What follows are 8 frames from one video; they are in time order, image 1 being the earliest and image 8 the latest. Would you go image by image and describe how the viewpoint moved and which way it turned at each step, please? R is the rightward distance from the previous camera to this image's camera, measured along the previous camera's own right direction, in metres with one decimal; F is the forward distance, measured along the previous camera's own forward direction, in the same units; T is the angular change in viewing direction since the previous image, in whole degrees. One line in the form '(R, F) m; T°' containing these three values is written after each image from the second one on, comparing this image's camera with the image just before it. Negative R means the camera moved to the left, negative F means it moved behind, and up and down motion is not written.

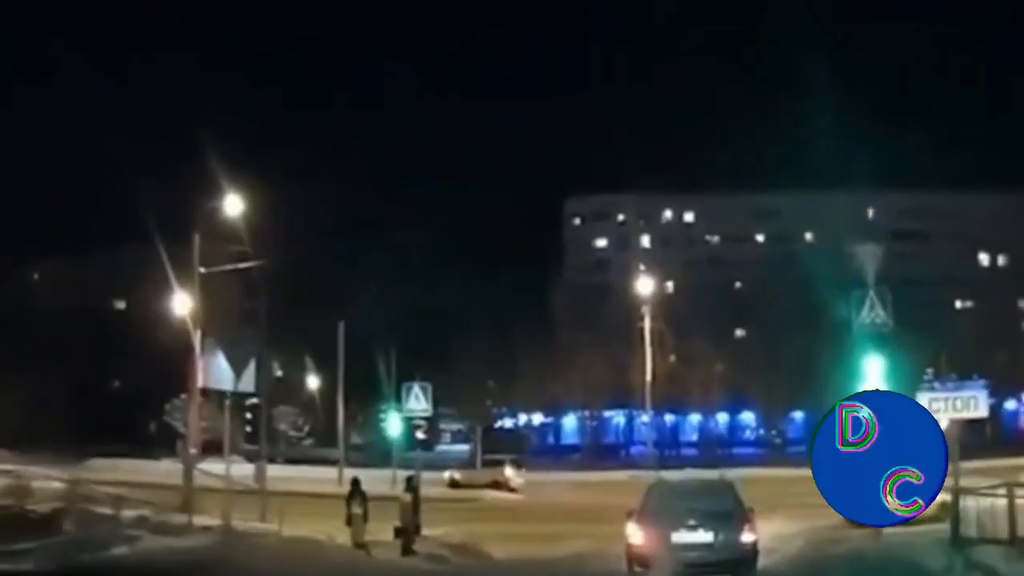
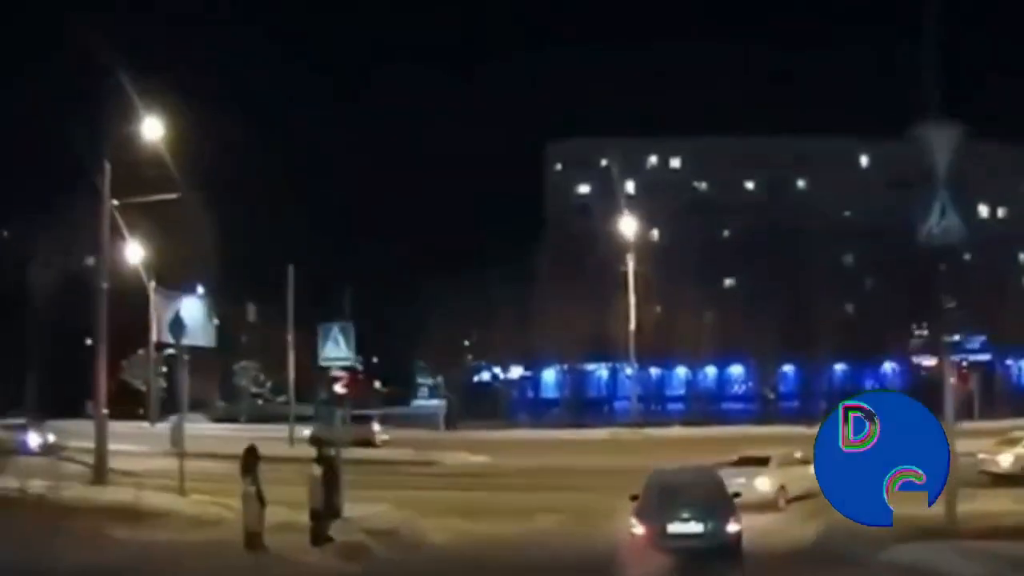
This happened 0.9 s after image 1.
(+0.6, +4.6) m; +1°
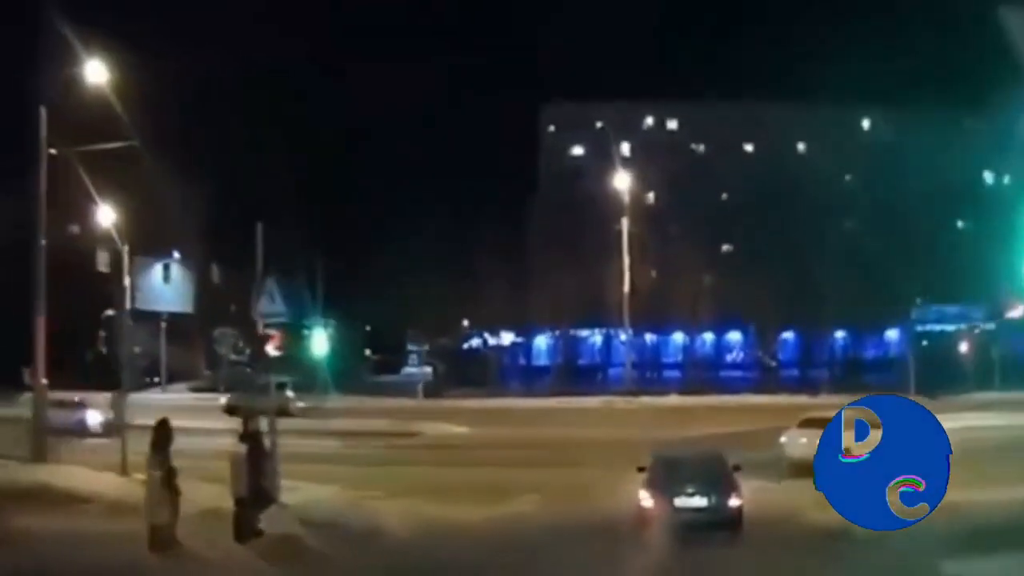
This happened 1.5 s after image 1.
(+0.3, +2.9) m; 0°
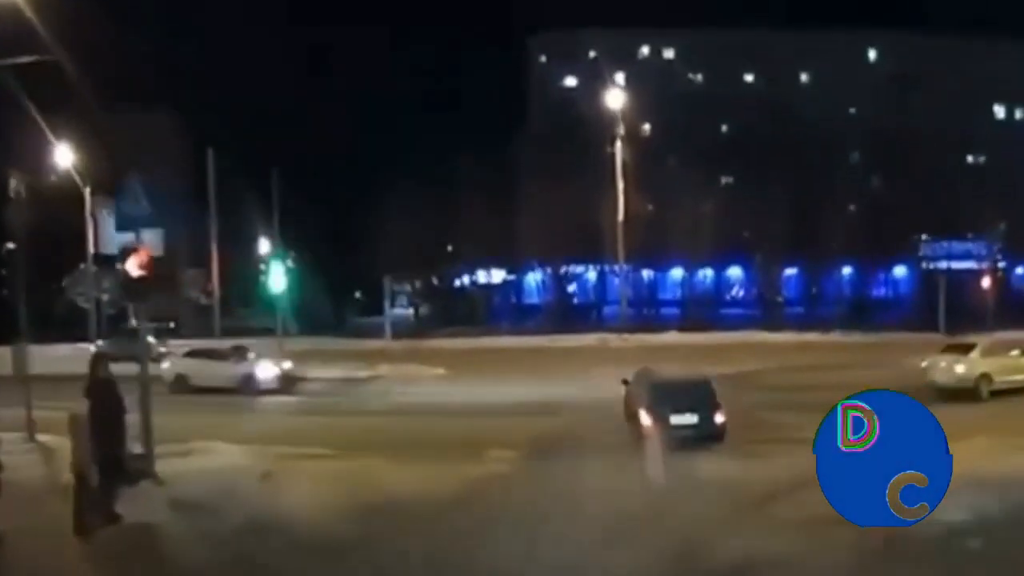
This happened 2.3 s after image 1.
(+0.4, +4.0) m; 0°
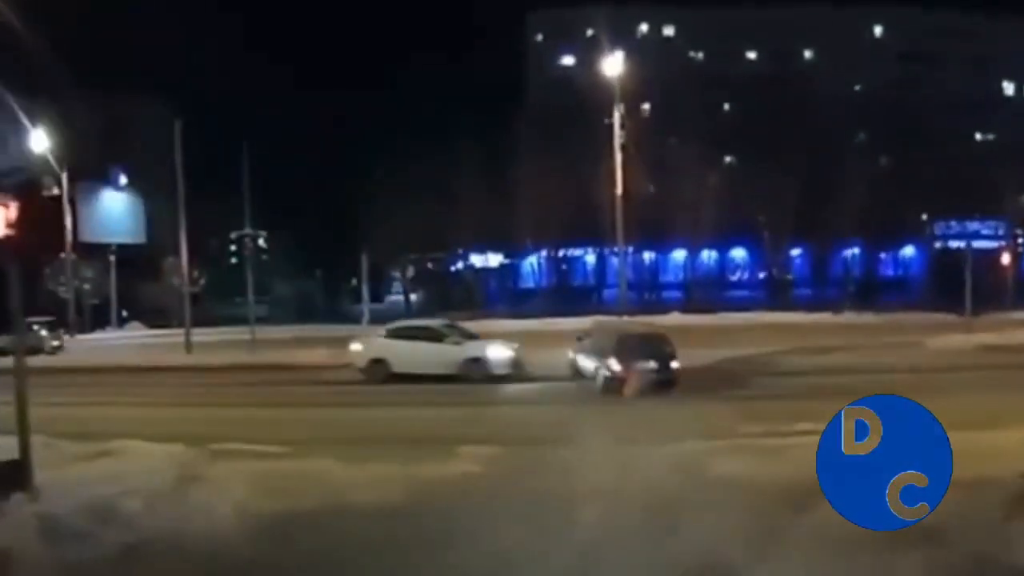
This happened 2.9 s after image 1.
(+0.3, +2.5) m; 0°
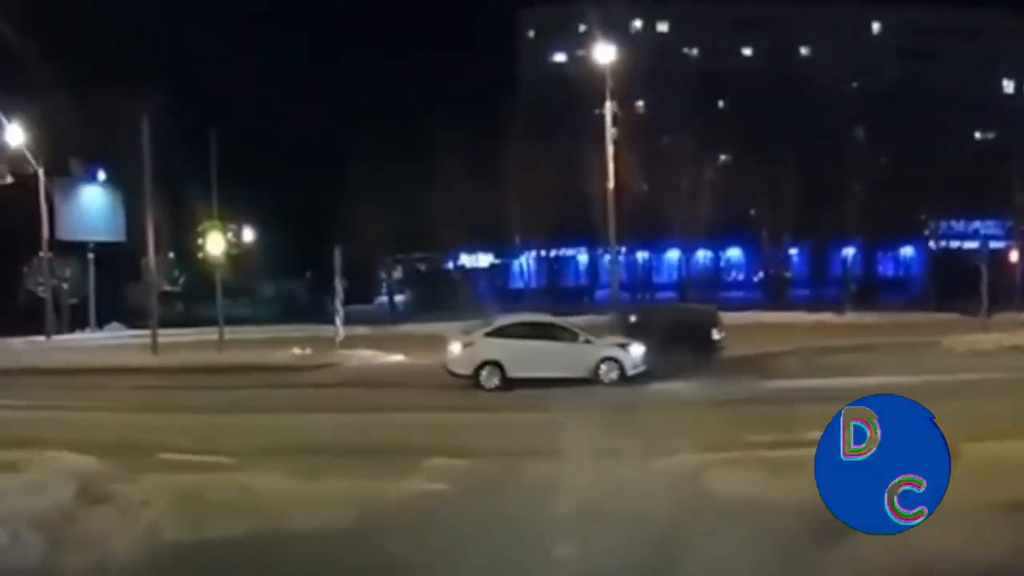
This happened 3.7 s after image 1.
(+0.2, +1.8) m; 0°
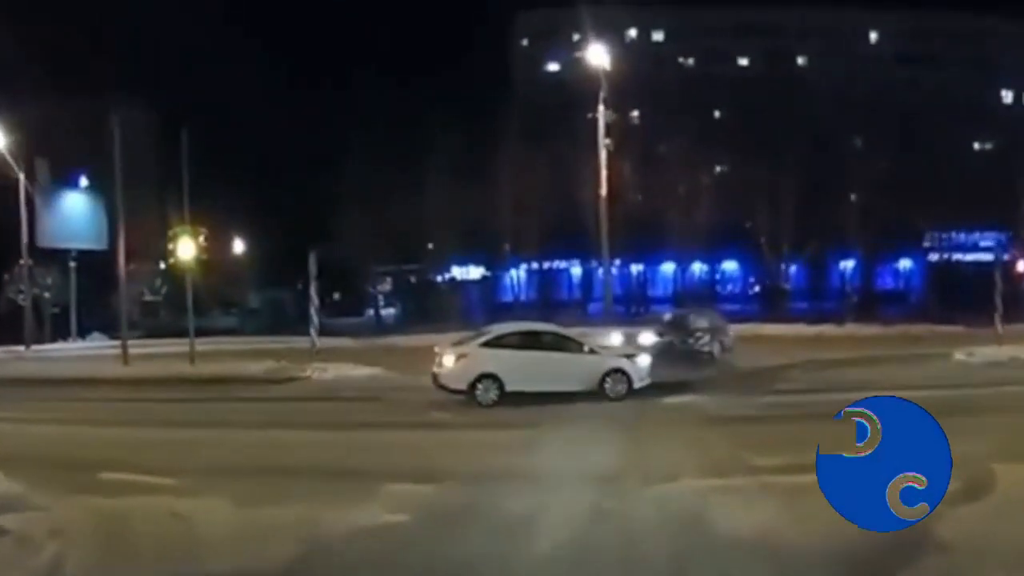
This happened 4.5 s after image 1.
(+0.2, +1.4) m; 0°
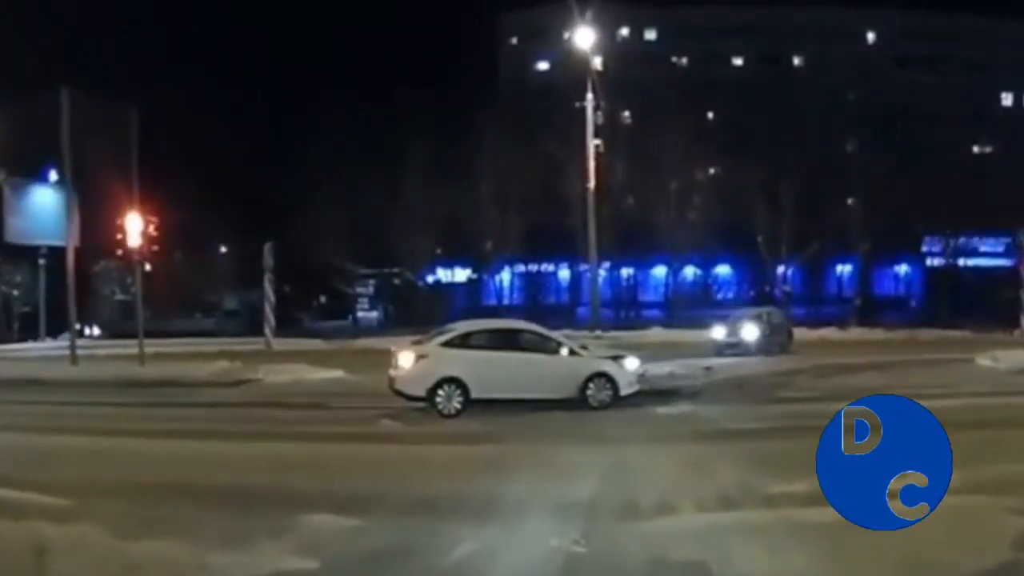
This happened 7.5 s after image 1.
(+0.2, +2.2) m; 0°
